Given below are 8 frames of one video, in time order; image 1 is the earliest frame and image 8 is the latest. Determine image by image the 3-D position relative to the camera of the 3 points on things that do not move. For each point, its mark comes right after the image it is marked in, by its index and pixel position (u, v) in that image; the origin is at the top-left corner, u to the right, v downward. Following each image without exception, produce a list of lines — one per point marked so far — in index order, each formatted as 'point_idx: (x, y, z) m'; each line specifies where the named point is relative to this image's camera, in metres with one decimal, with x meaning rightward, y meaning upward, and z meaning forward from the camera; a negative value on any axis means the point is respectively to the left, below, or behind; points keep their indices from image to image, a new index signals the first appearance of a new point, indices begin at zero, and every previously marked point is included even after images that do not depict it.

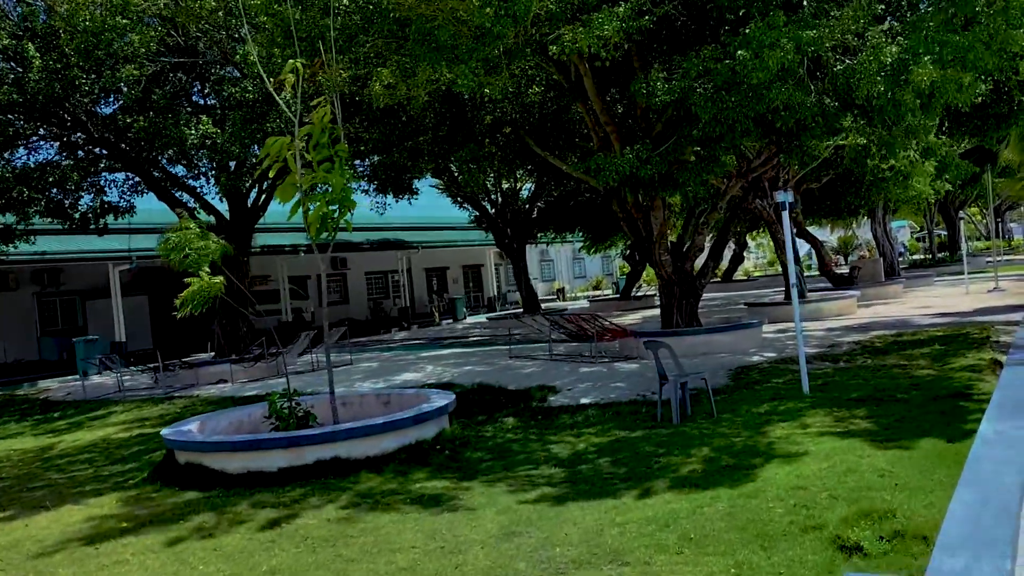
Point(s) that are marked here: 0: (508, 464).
0: (0.0, -1.2, +6.3) m
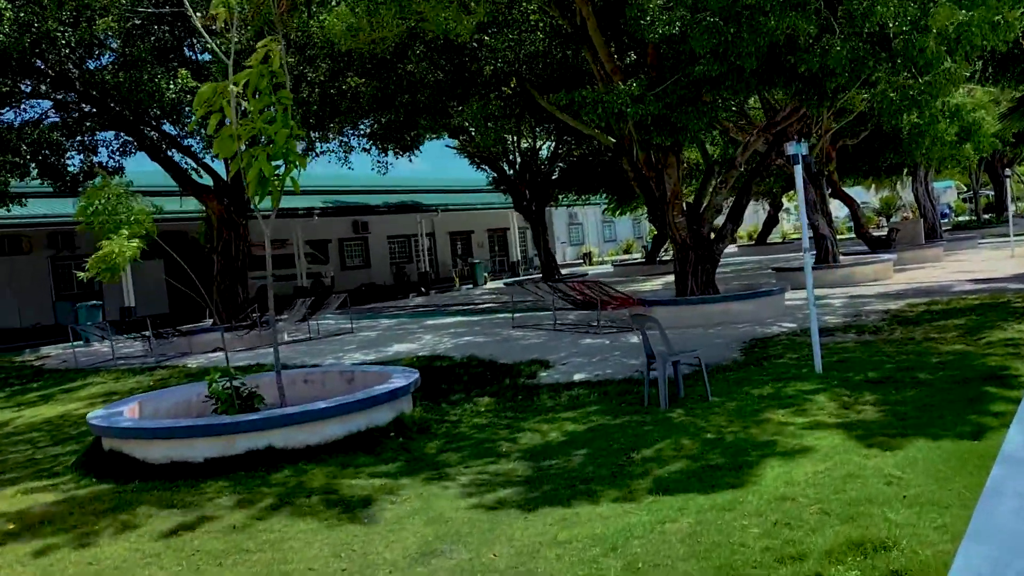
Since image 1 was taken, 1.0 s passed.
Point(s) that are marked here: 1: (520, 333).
0: (-0.3, -1.0, +5.5) m
1: (+0.1, -0.6, +12.2) m
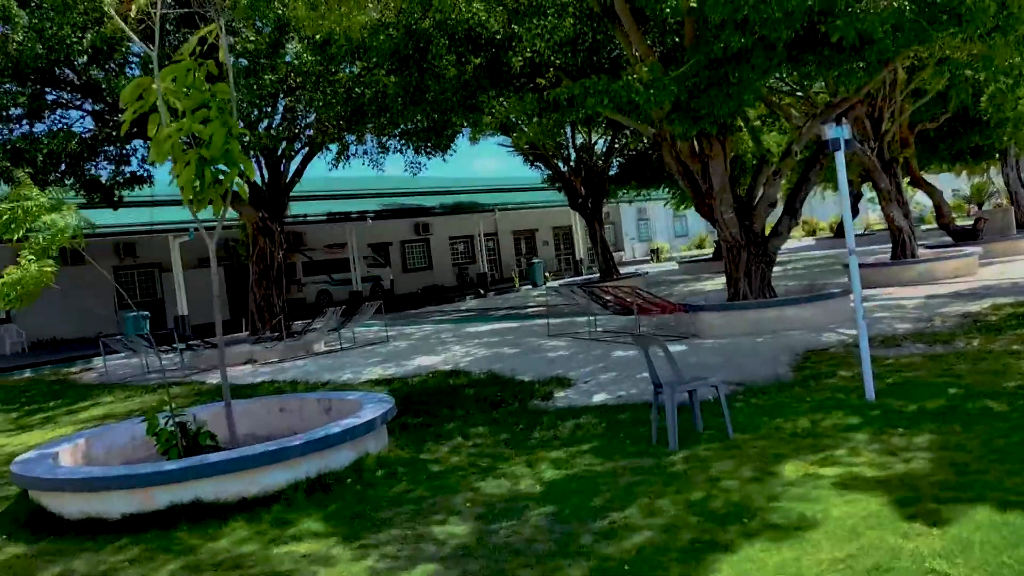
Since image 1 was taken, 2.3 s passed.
0: (-0.5, -1.2, +4.6) m
1: (+0.5, -0.7, +11.2) m
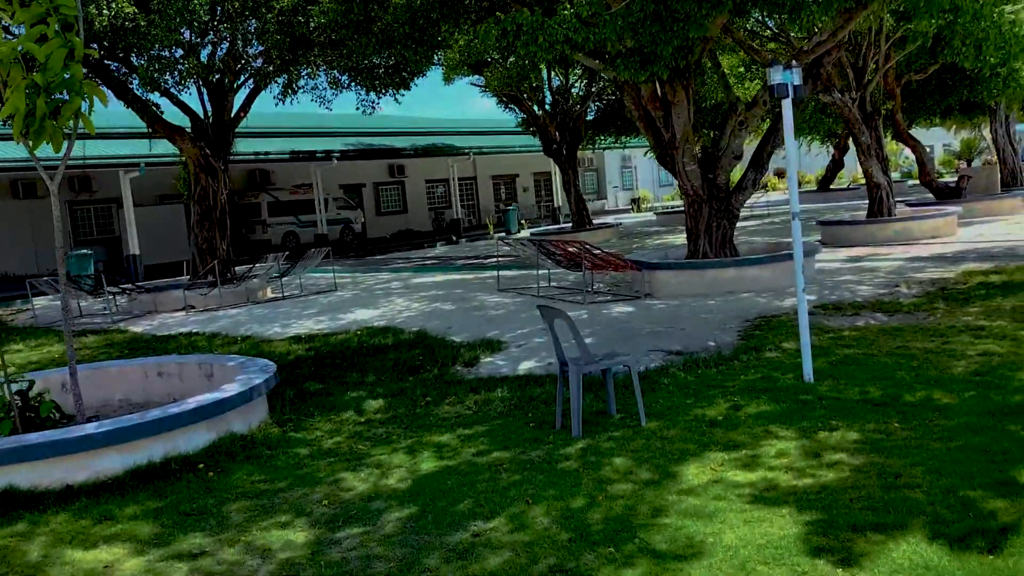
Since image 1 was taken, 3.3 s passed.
0: (-1.1, -1.0, +4.0) m
1: (-0.2, -0.1, +10.5) m
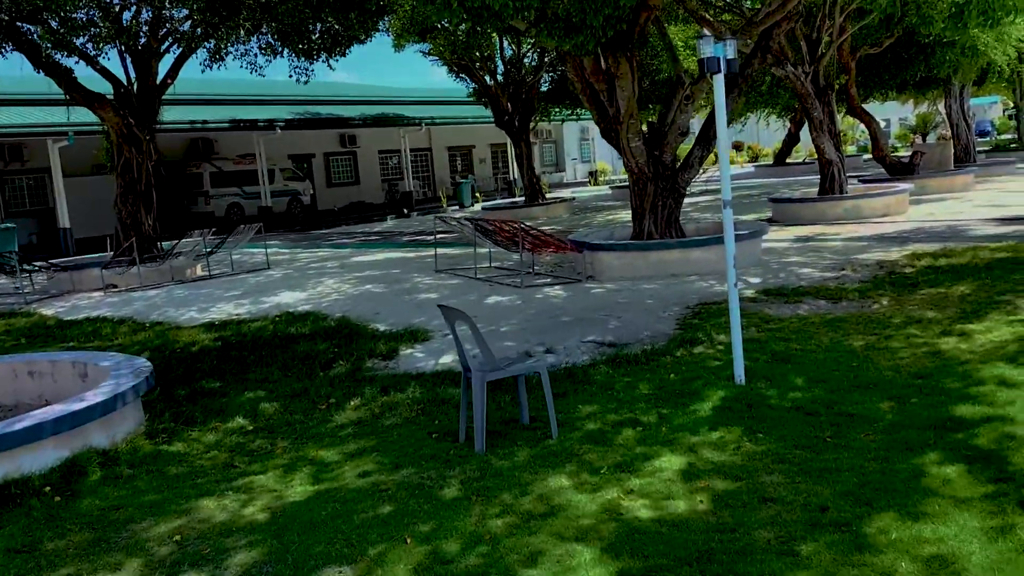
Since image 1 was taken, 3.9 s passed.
0: (-1.6, -1.0, +3.4) m
1: (-0.9, +0.1, +10.0) m
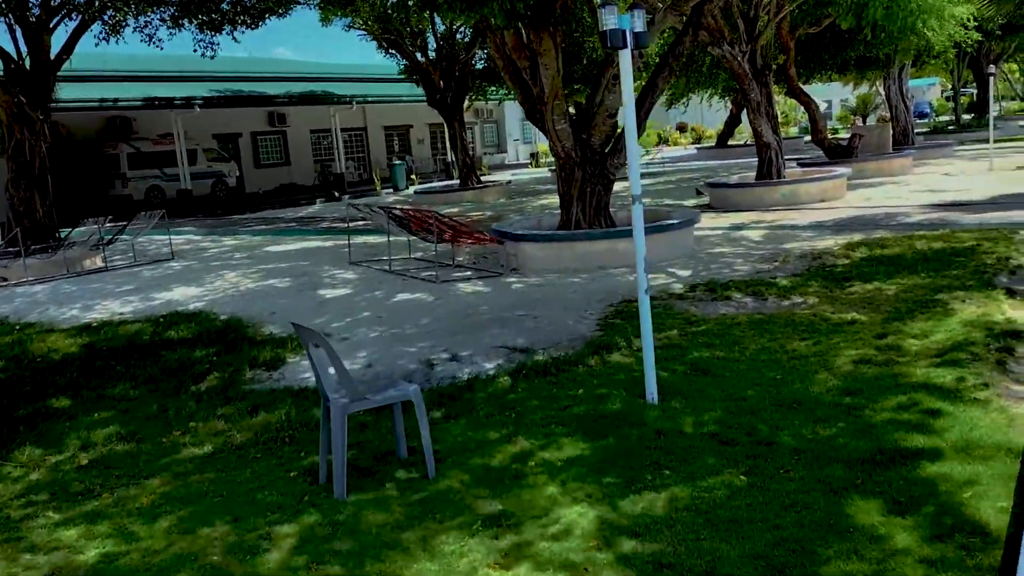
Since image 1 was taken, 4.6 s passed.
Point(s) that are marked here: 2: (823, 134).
0: (-2.0, -1.1, +2.7) m
1: (-1.8, +0.1, +9.3) m
2: (+6.6, +3.3, +18.8) m
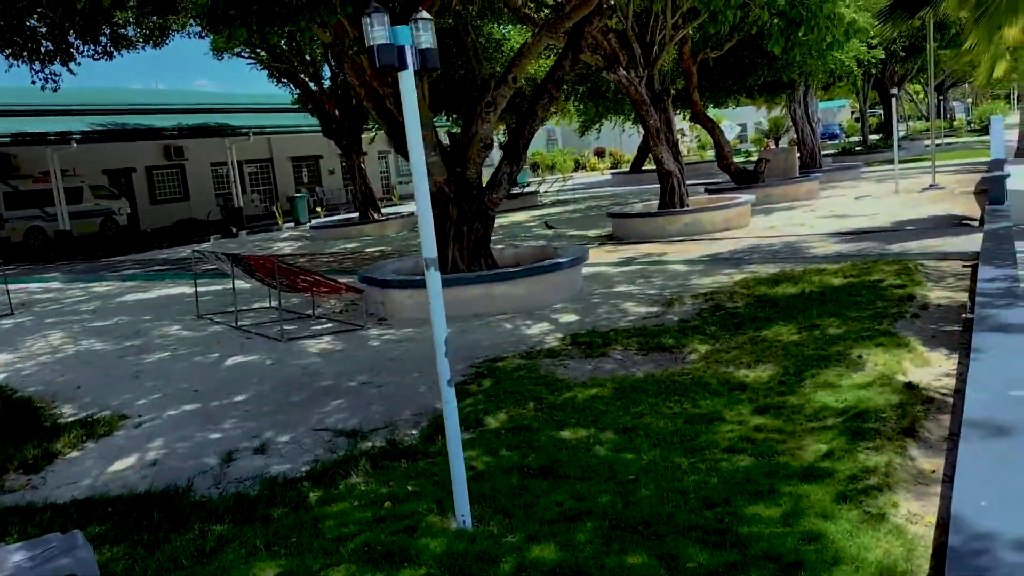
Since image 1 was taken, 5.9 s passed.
0: (-2.8, -1.4, +1.5) m
1: (-3.0, -0.4, +8.1) m
2: (+4.5, +2.7, +18.3) m
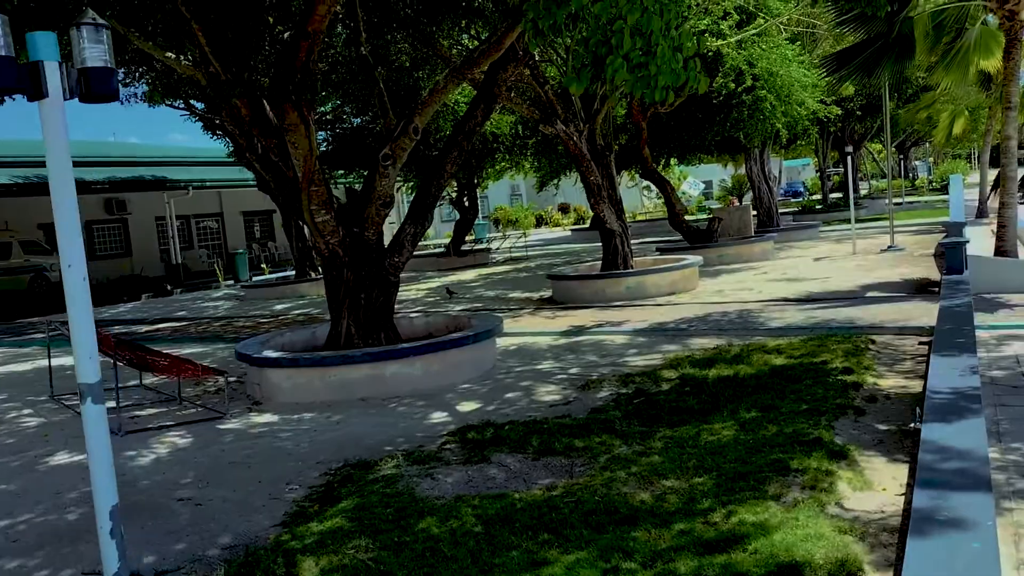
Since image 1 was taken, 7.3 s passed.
0: (-3.4, -1.6, +0.3) m
1: (-3.9, -1.0, +6.9) m
2: (+3.4, +1.4, +17.5) m
